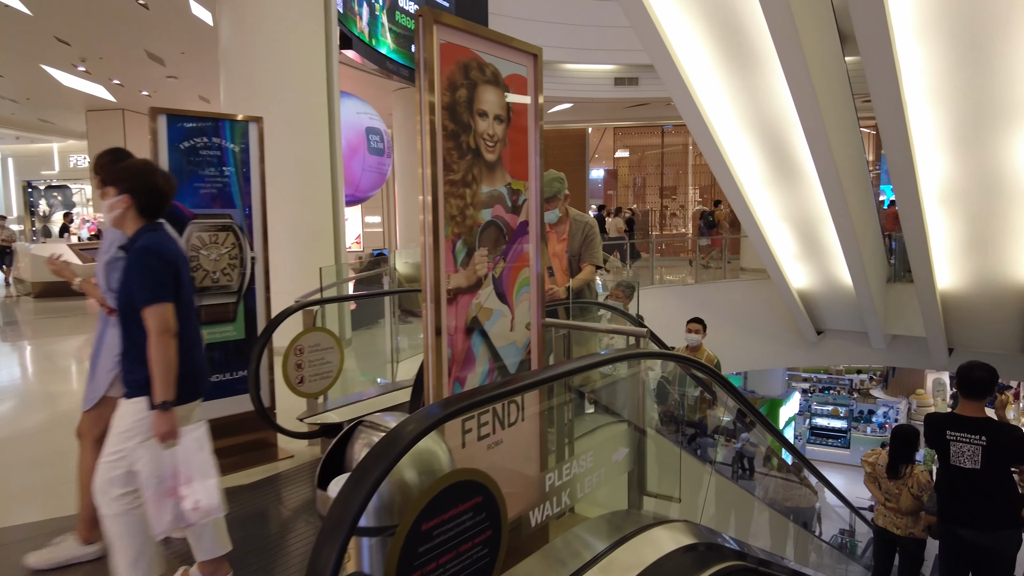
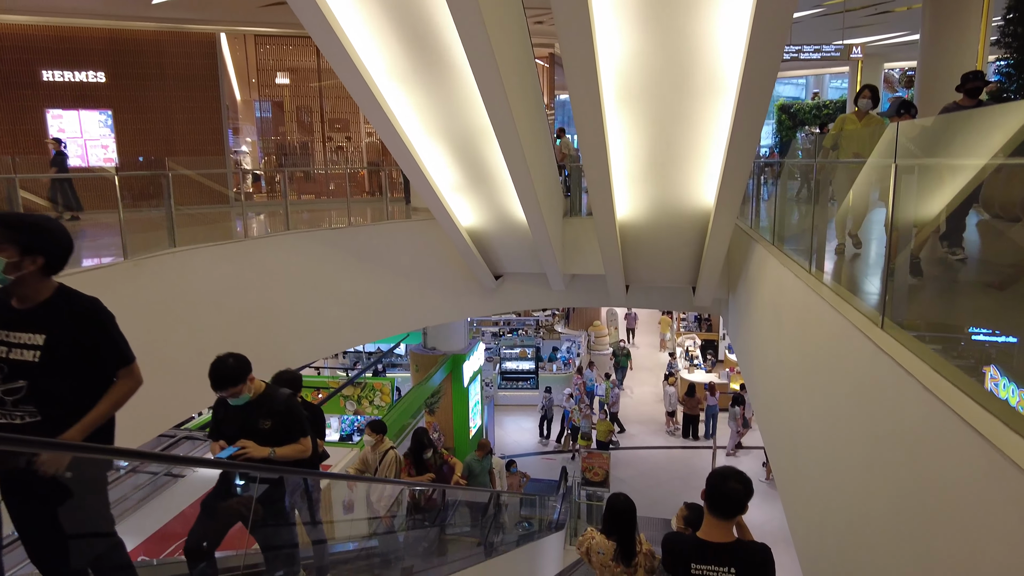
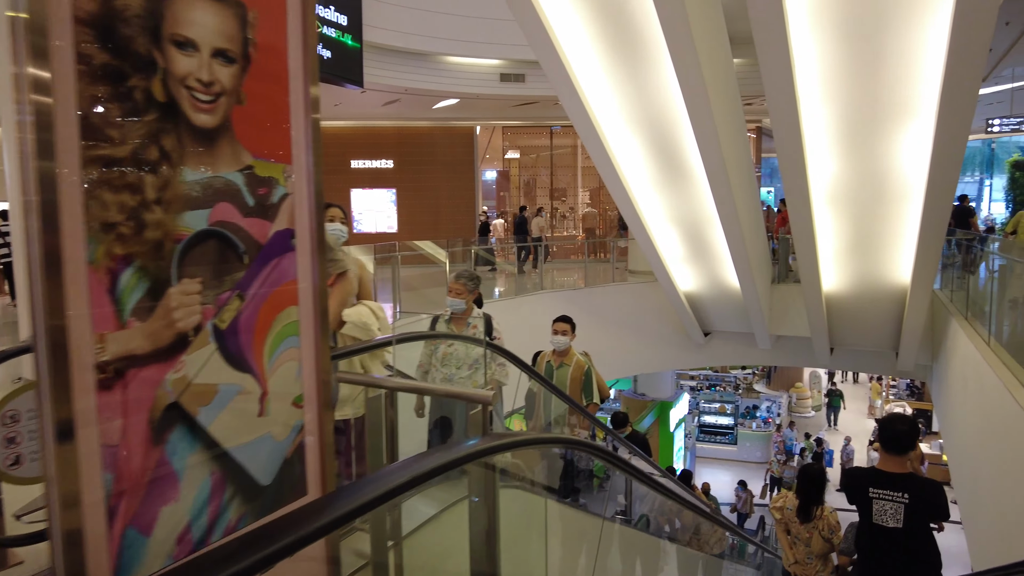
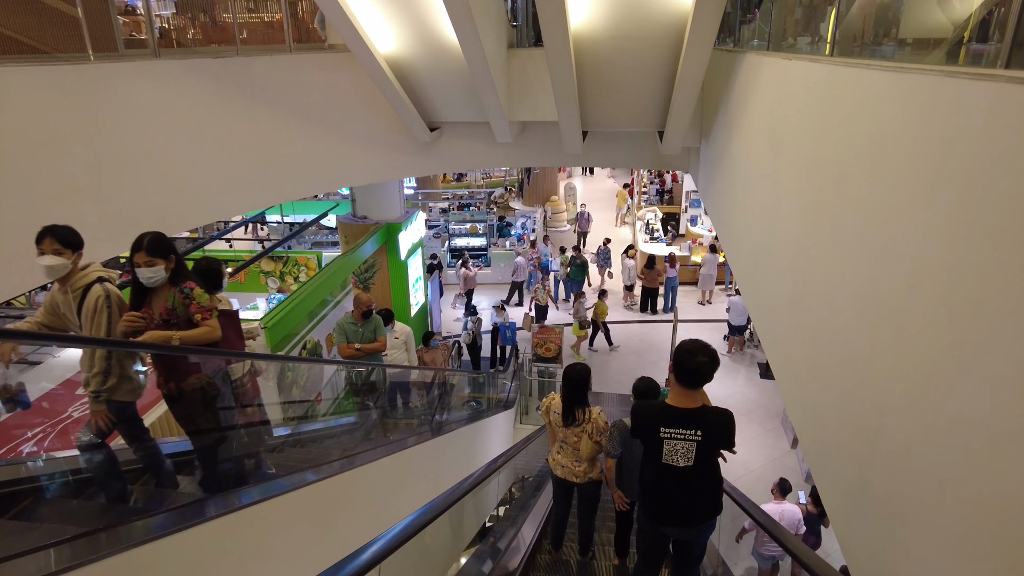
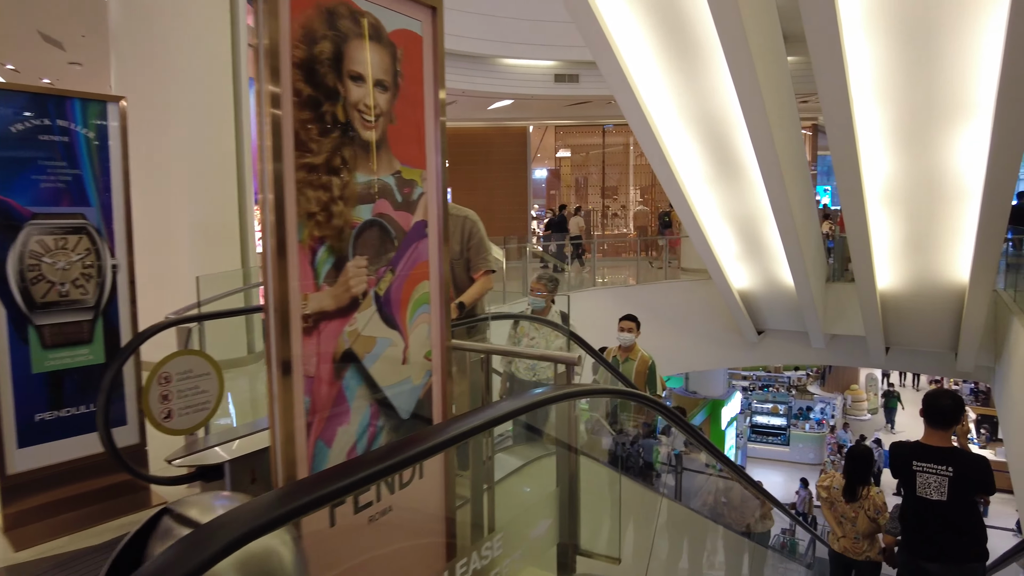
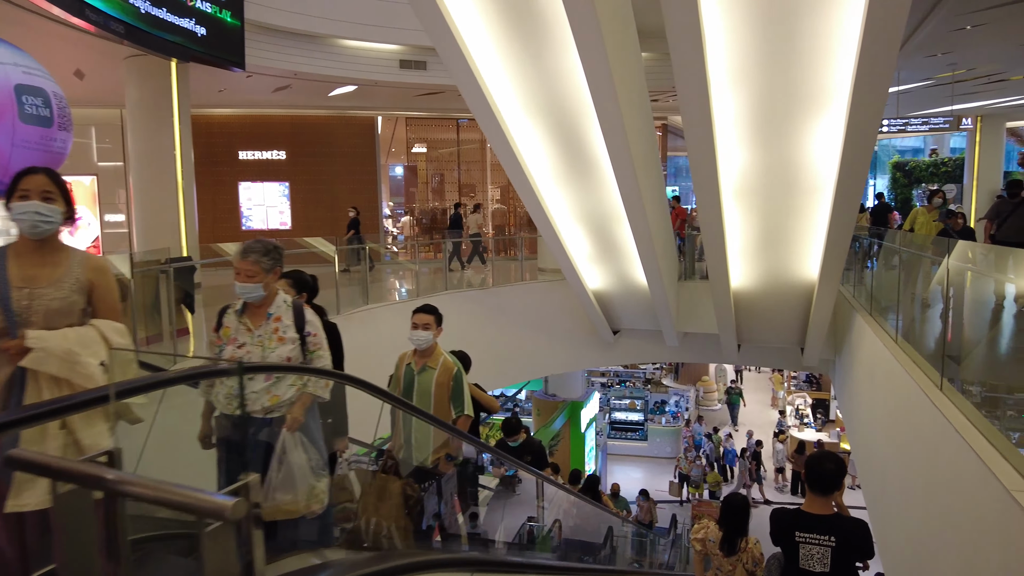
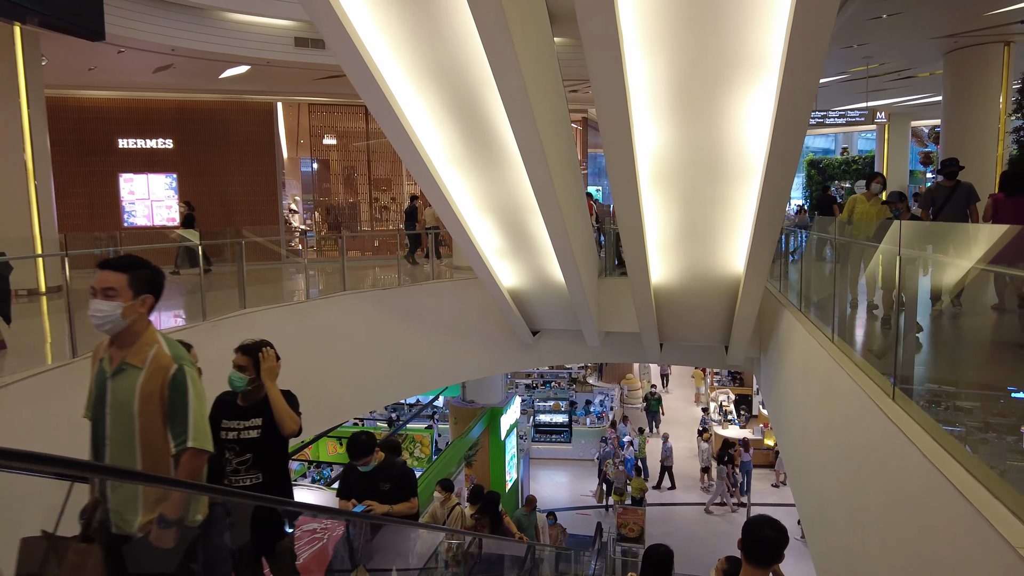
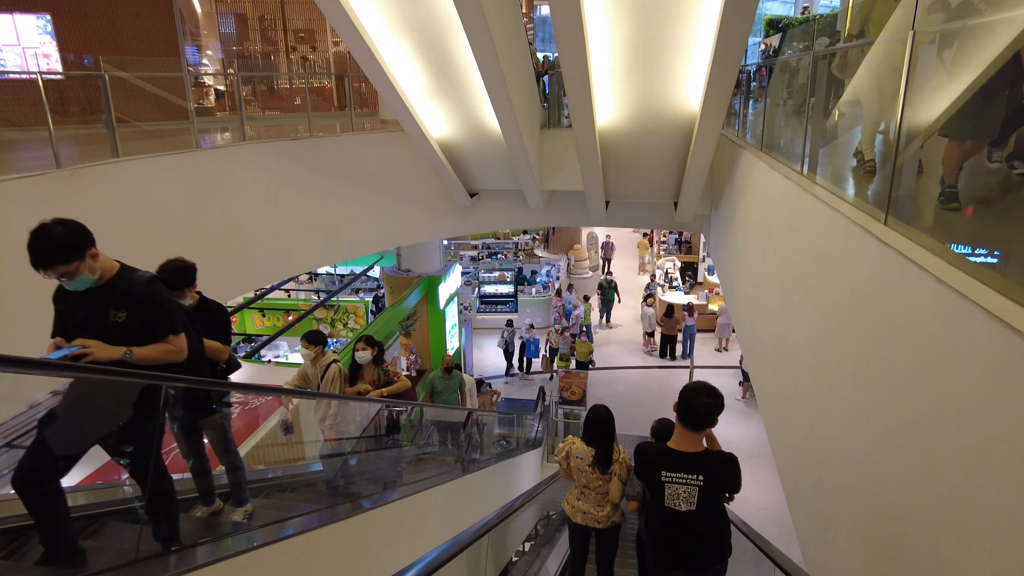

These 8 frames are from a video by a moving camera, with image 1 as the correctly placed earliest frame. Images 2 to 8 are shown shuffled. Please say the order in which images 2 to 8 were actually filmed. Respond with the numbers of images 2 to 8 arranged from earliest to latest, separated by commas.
5, 3, 6, 7, 2, 8, 4
